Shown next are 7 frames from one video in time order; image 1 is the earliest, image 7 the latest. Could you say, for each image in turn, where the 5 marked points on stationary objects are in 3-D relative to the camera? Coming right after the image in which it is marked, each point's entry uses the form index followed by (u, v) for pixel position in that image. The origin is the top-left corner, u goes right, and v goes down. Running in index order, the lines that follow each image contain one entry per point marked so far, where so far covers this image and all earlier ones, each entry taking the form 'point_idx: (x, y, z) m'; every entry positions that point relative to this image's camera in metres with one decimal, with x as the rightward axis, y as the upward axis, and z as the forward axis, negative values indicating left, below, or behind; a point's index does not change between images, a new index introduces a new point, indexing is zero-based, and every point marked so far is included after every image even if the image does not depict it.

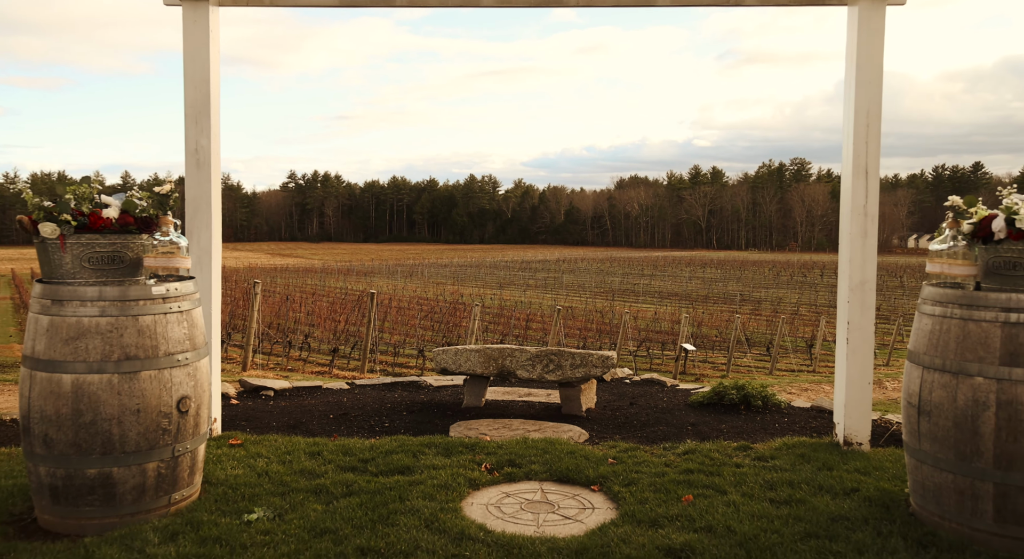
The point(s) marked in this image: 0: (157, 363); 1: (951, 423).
0: (-1.6, -0.4, +3.2) m
1: (+1.9, -0.6, +3.1) m
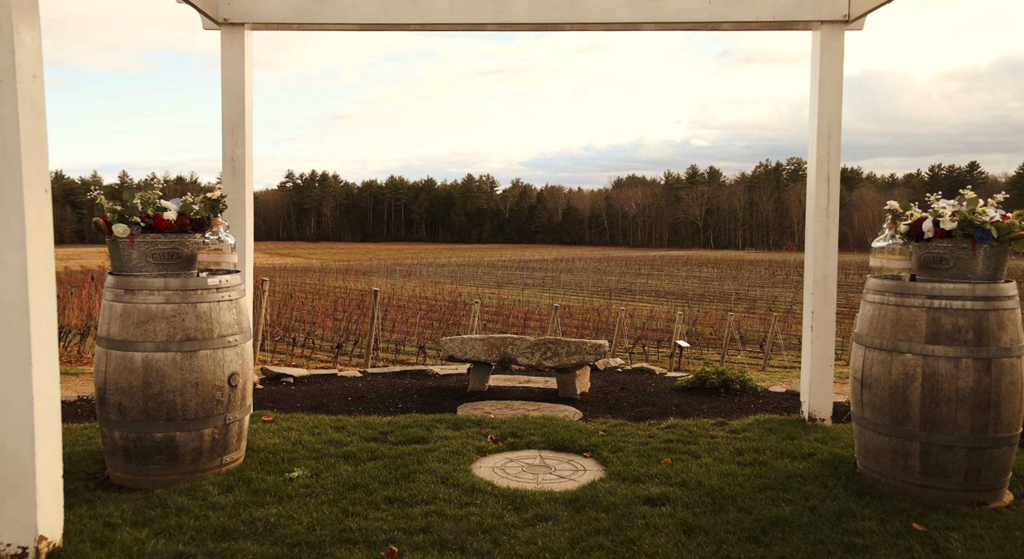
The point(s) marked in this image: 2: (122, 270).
0: (-1.6, -0.3, +3.8) m
1: (+1.9, -0.6, +3.6) m
2: (-2.0, 0.0, +3.8) m
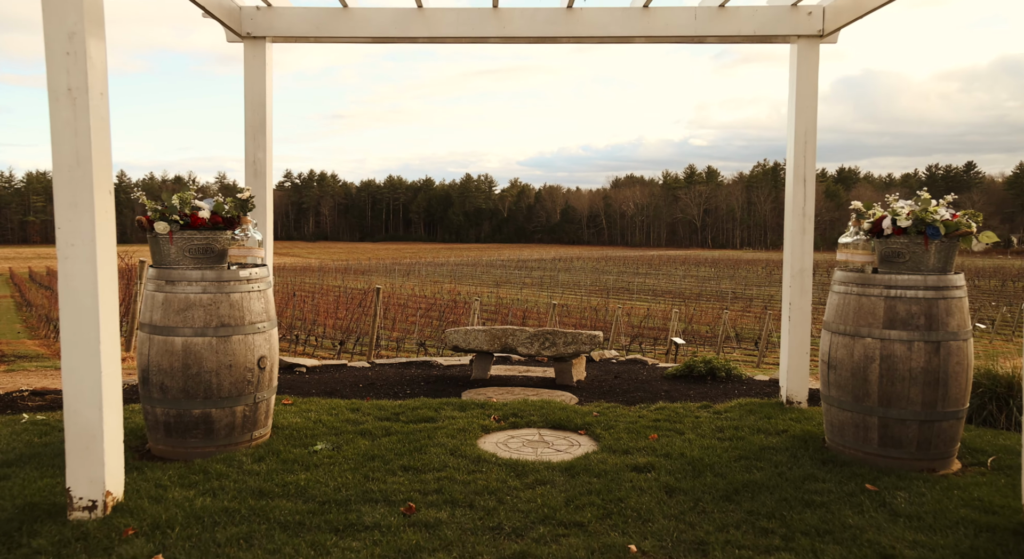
0: (-1.5, -0.3, +4.2) m
1: (+1.9, -0.5, +4.1) m
2: (-2.0, +0.1, +4.2) m
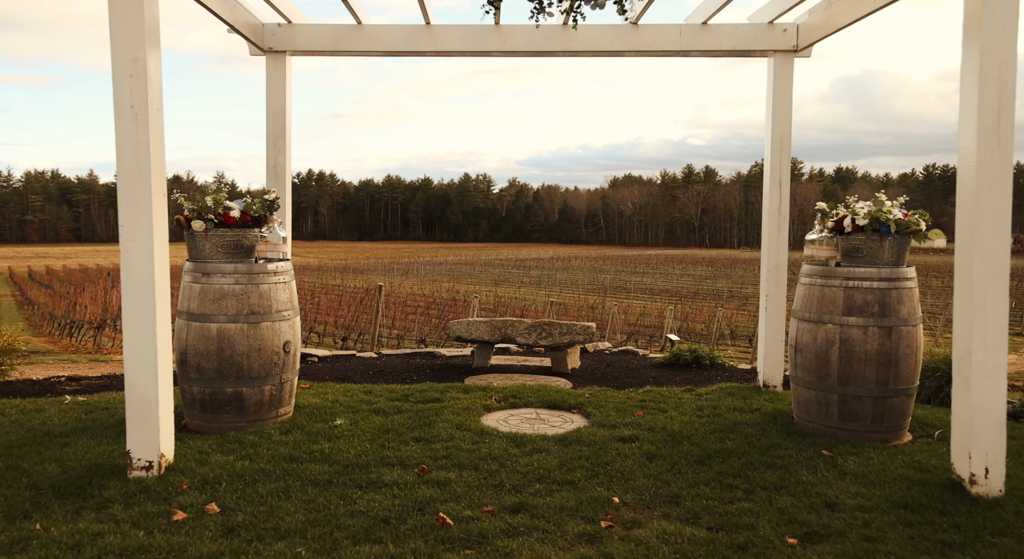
0: (-1.5, -0.2, +4.7) m
1: (+1.9, -0.5, +4.5) m
2: (-2.0, +0.1, +4.7) m
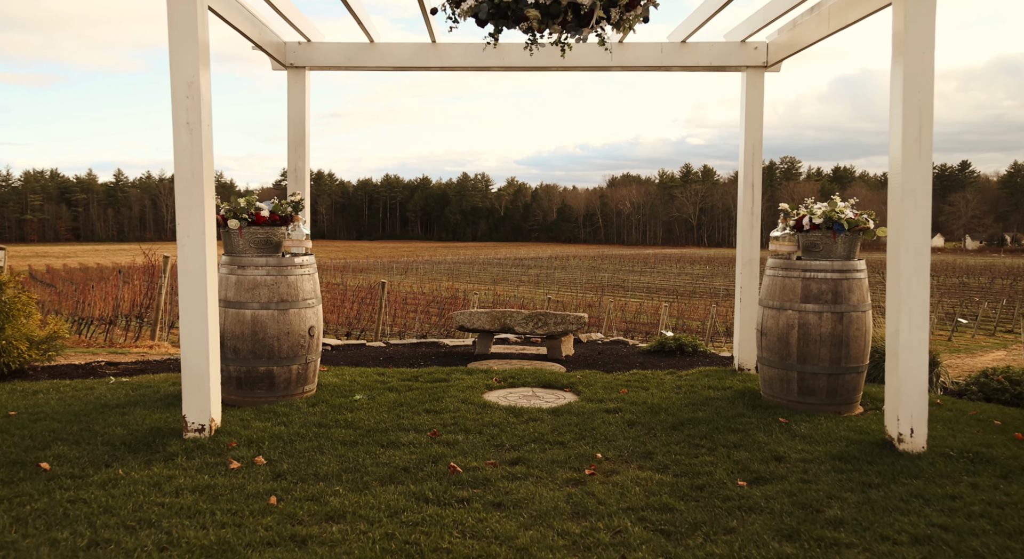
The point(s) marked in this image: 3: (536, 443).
0: (-1.6, -0.2, +5.3) m
1: (+1.9, -0.4, +5.2) m
2: (-2.0, +0.2, +5.3) m
3: (+0.1, -0.9, +4.2) m
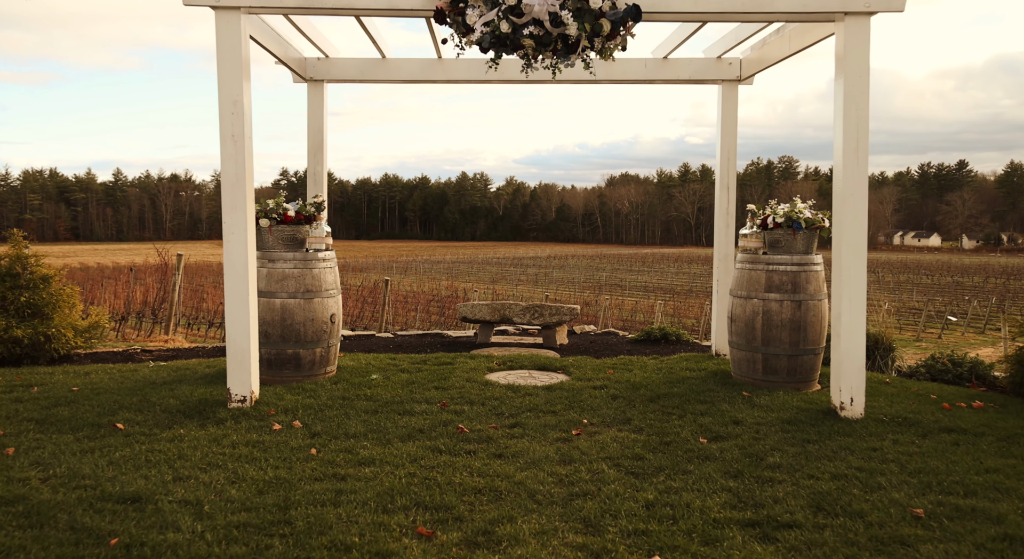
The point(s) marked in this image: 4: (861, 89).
0: (-1.6, -0.1, +6.0) m
1: (+1.9, -0.4, +5.9) m
2: (-2.1, +0.3, +6.0) m
3: (+0.1, -0.9, +4.9) m
4: (+2.2, +1.2, +4.6) m
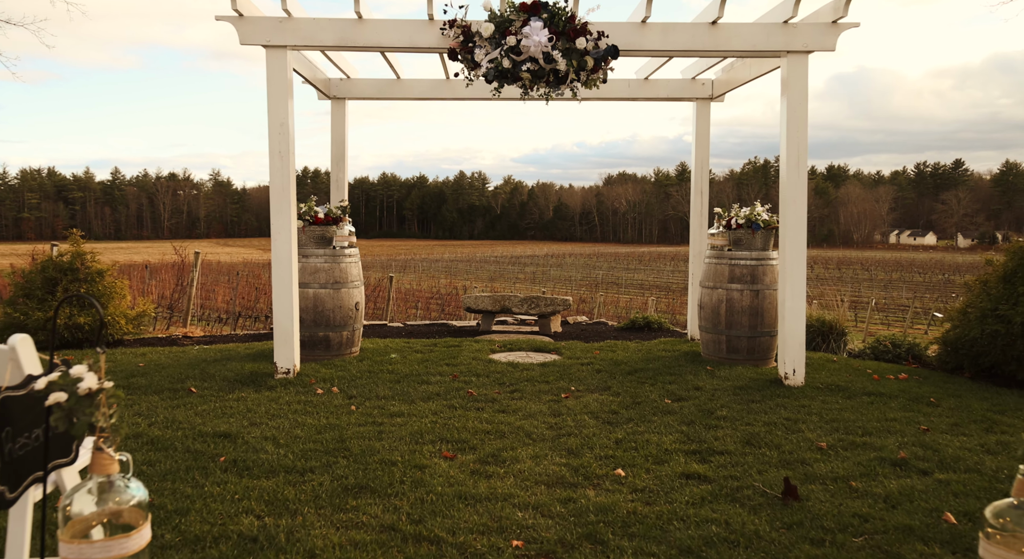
0: (-1.6, -0.1, +6.9) m
1: (+1.9, -0.3, +6.8) m
2: (-2.1, +0.3, +6.9) m
3: (+0.1, -0.8, +5.9) m
4: (+2.2, +1.3, +5.6) m
